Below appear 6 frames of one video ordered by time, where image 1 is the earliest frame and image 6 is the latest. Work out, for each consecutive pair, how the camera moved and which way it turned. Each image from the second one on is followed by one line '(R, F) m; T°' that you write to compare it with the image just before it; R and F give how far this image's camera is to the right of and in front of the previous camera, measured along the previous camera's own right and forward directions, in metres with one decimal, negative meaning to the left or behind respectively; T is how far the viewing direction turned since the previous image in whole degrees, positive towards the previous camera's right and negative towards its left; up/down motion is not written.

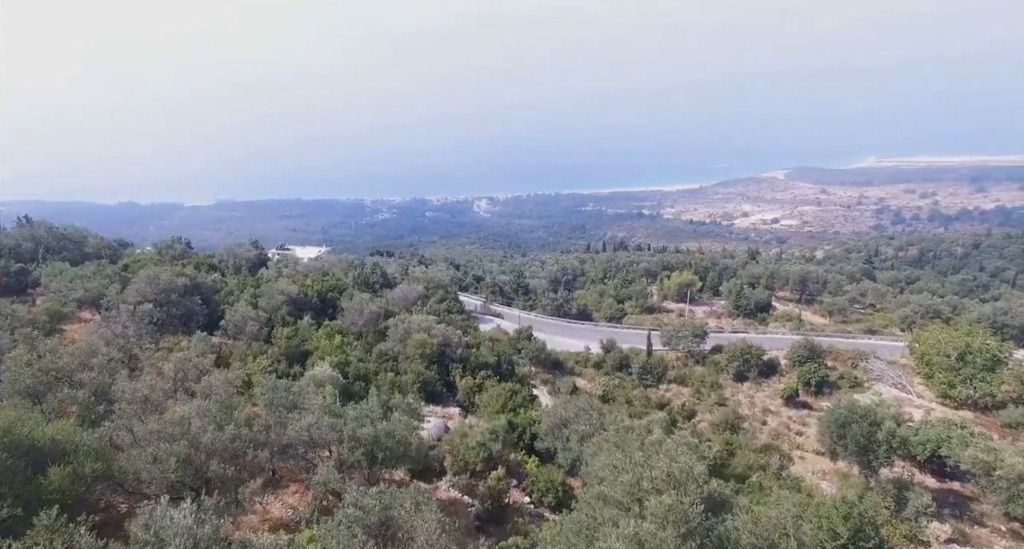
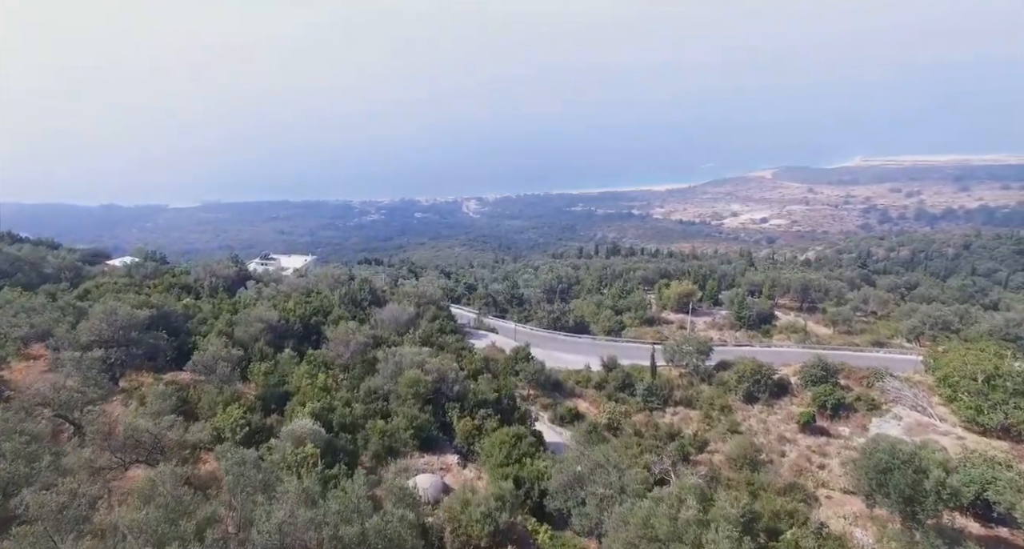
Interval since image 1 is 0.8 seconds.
(-0.3, +1.6) m; +1°
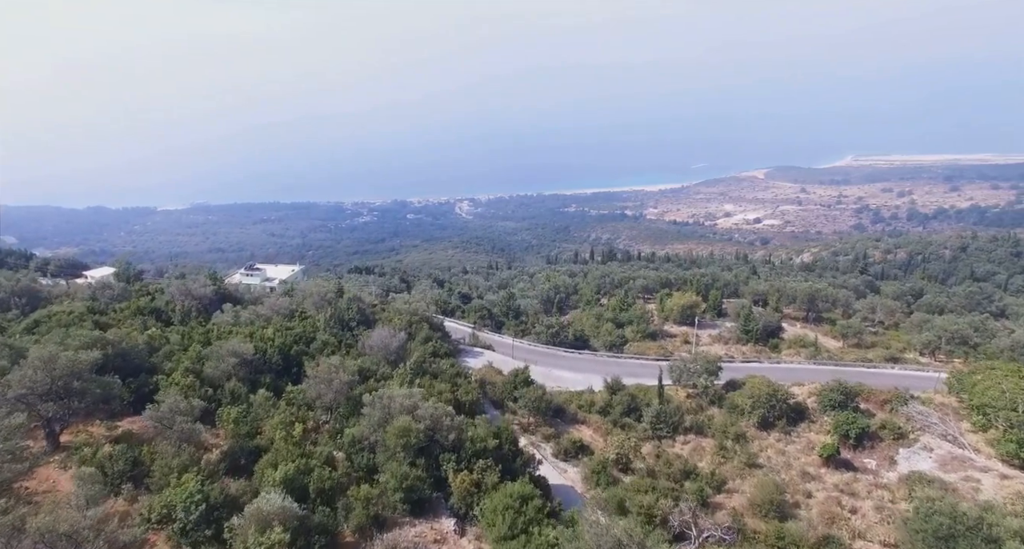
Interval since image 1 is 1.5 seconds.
(-0.2, +1.8) m; +1°
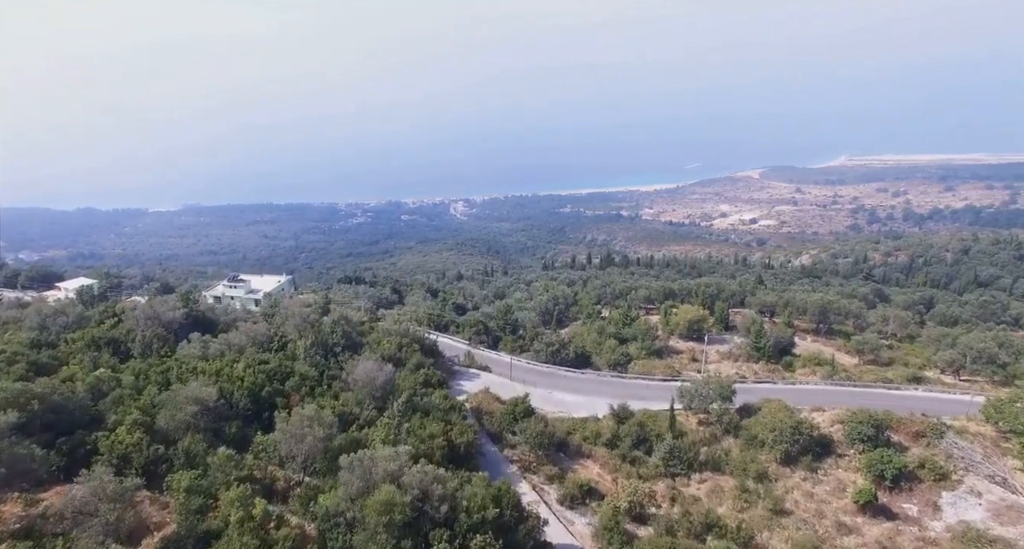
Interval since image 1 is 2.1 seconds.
(-0.2, +2.1) m; +1°
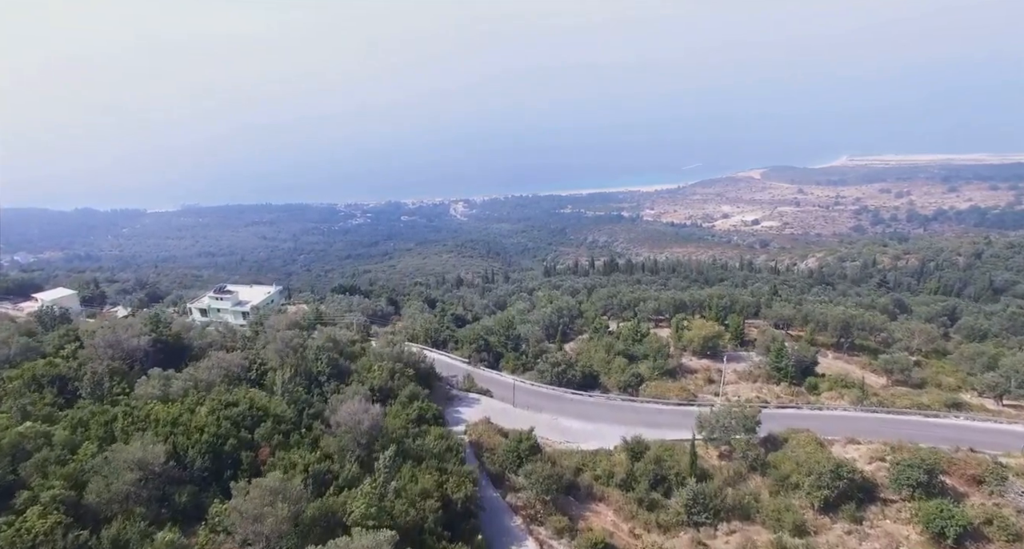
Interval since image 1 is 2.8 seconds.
(-0.1, +2.4) m; 0°
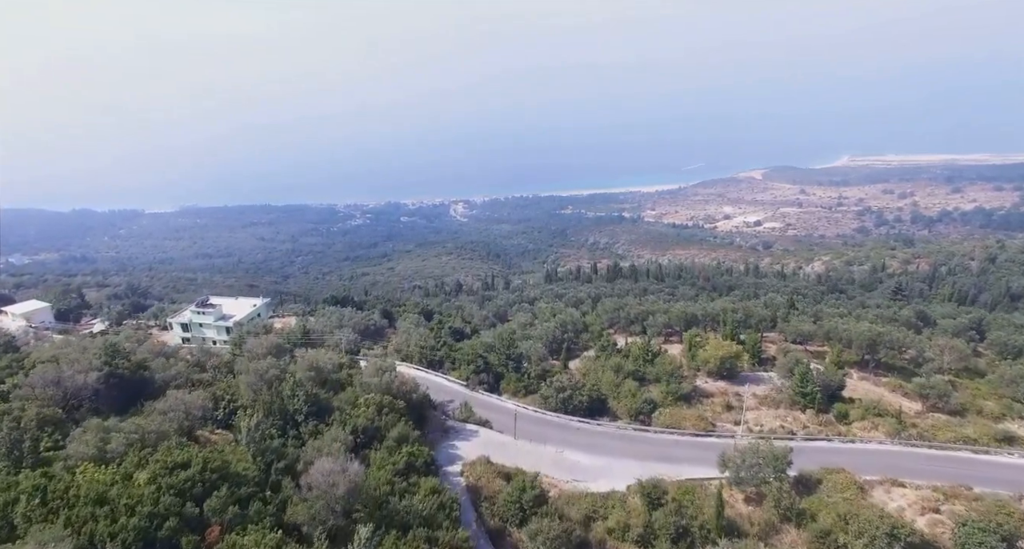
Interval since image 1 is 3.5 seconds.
(-0.1, +2.6) m; 0°
